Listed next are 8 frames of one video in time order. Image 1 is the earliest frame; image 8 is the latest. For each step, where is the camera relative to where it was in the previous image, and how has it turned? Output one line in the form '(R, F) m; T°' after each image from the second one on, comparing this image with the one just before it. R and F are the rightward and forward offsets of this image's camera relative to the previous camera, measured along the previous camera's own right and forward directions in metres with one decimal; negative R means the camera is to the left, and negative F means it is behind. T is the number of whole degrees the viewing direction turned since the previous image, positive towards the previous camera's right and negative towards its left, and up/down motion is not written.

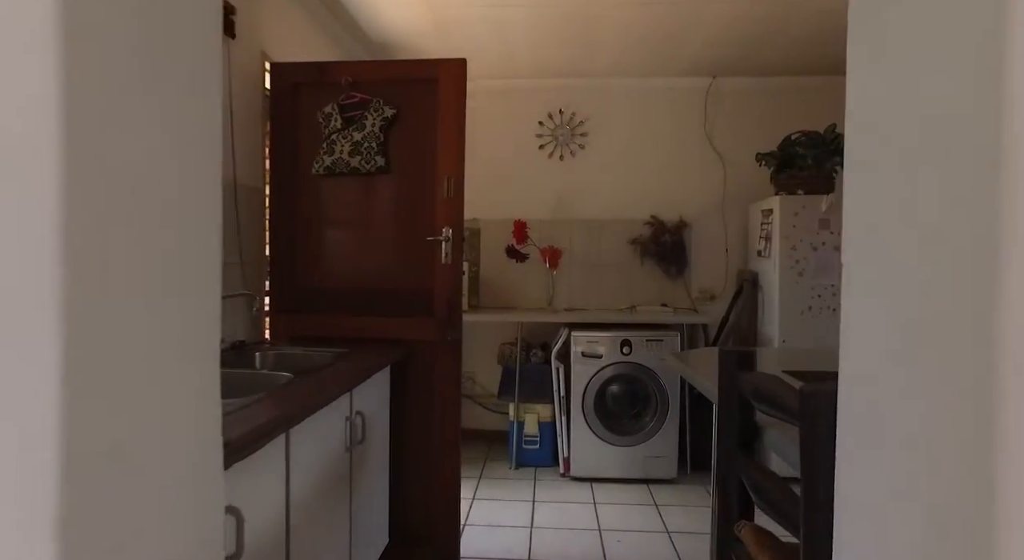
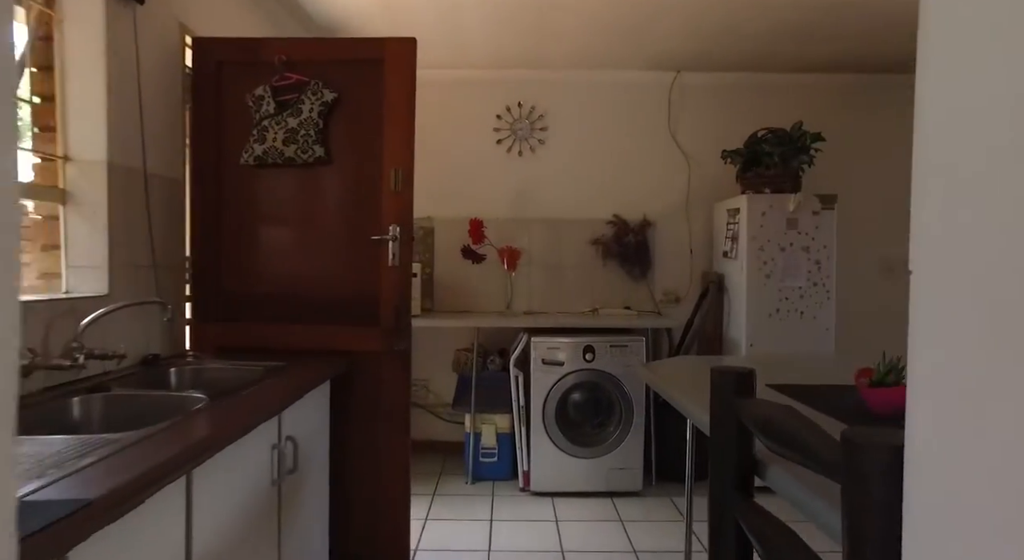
(0.0, +0.2) m; +4°
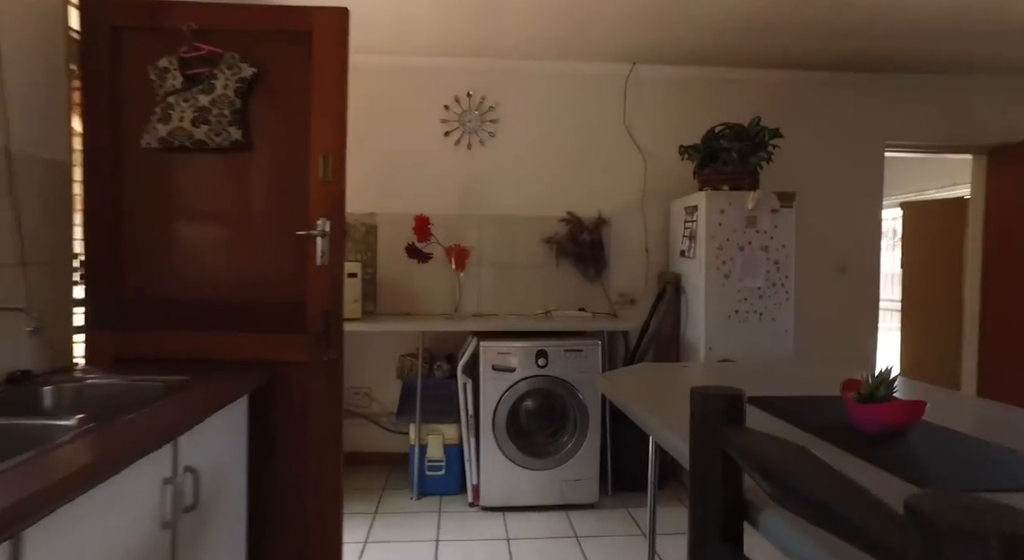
(0.0, +0.2) m; +4°
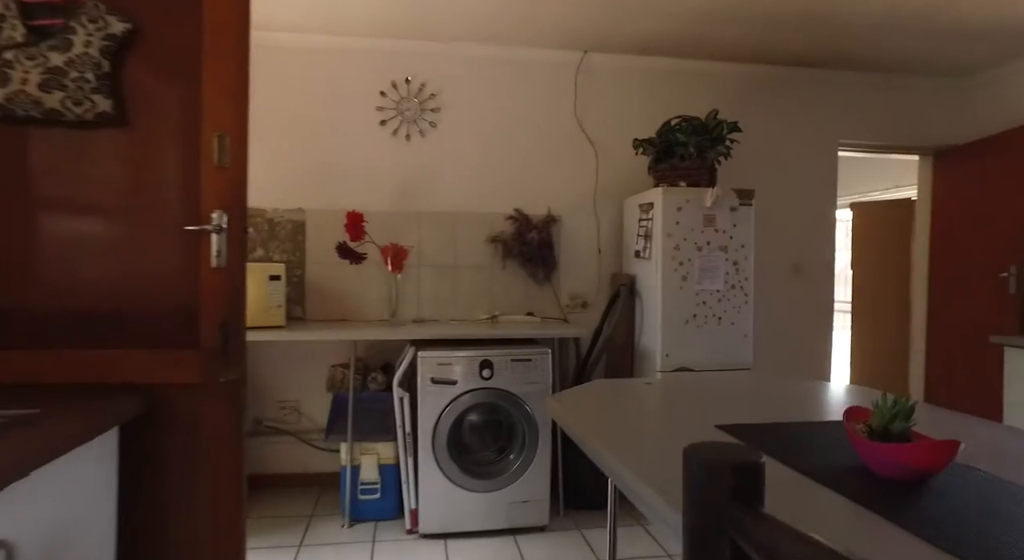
(0.0, +0.3) m; +5°
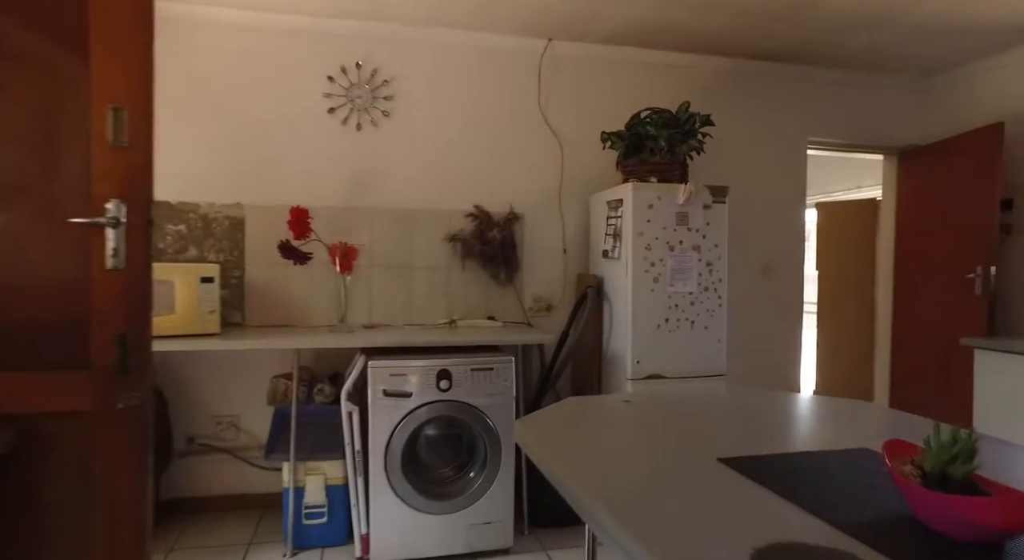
(0.0, +0.2) m; +4°
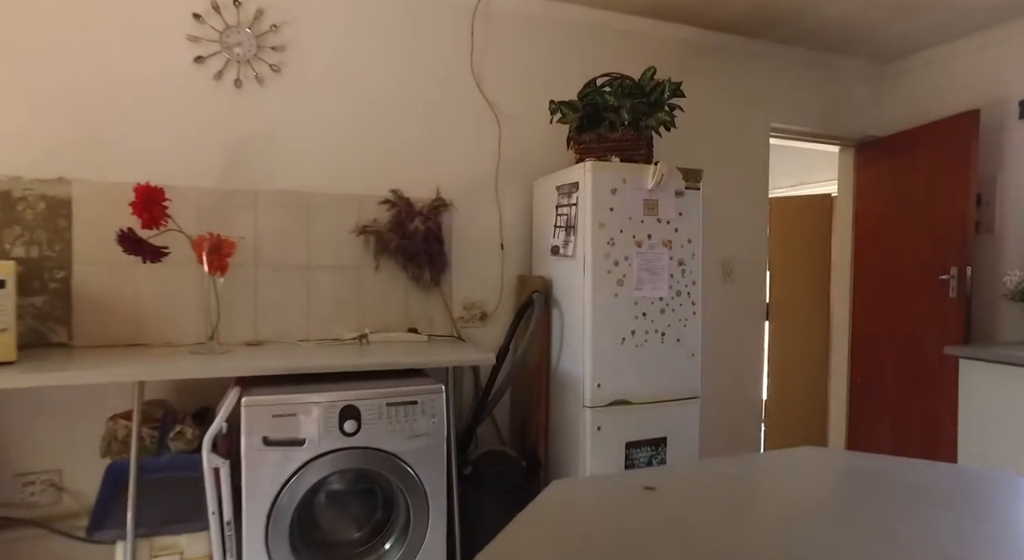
(0.0, +0.6) m; +8°
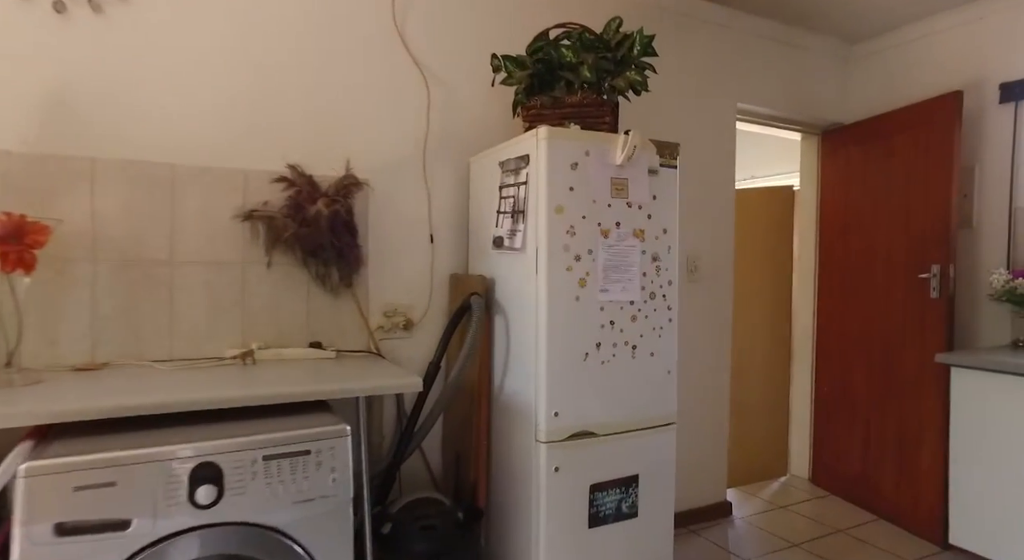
(0.0, +0.5) m; +6°
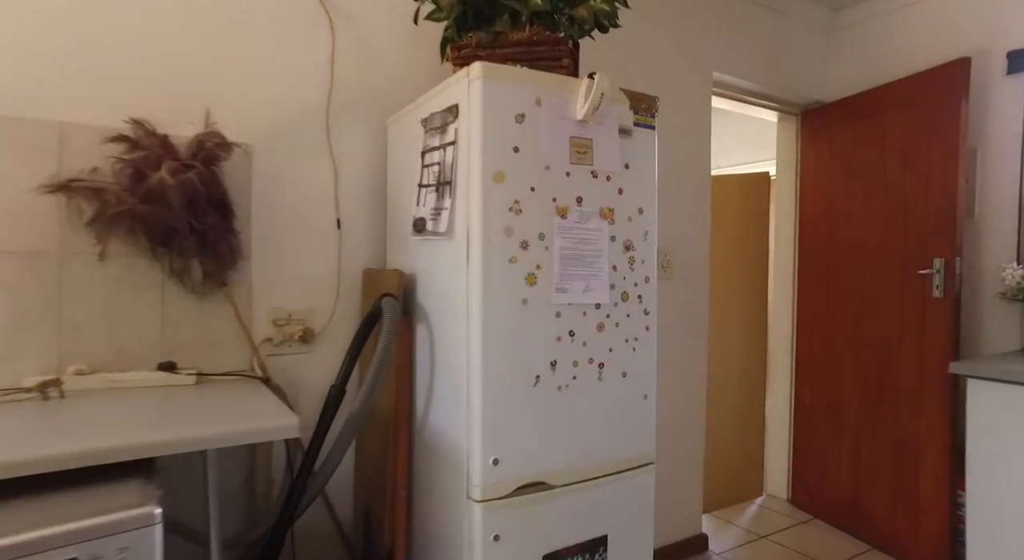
(+0.1, +0.5) m; +4°
